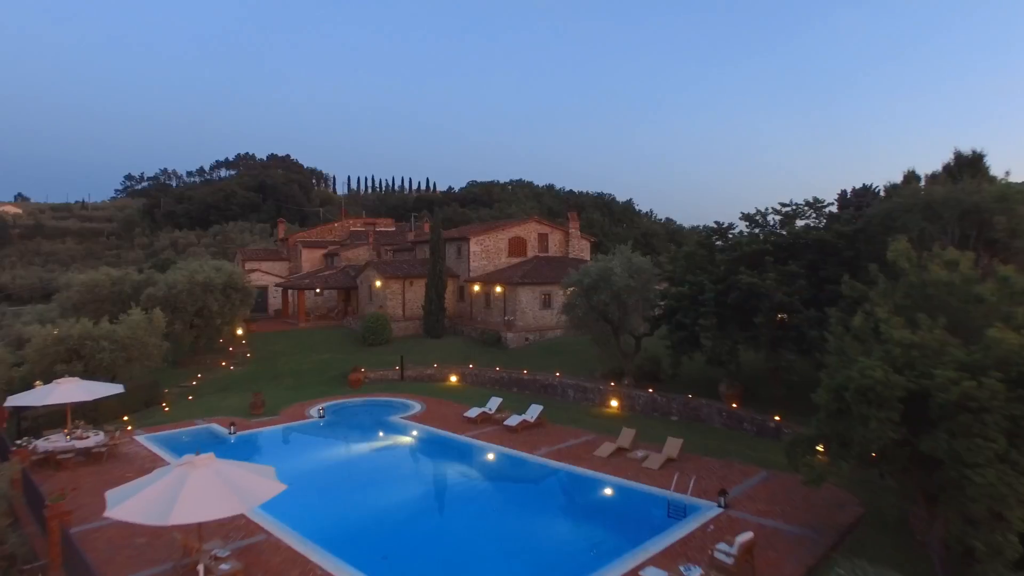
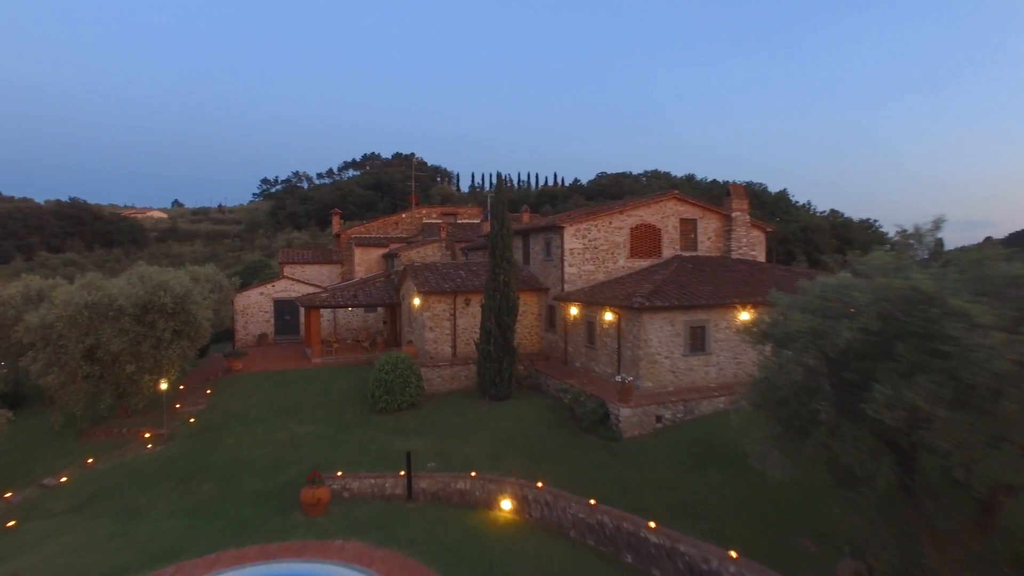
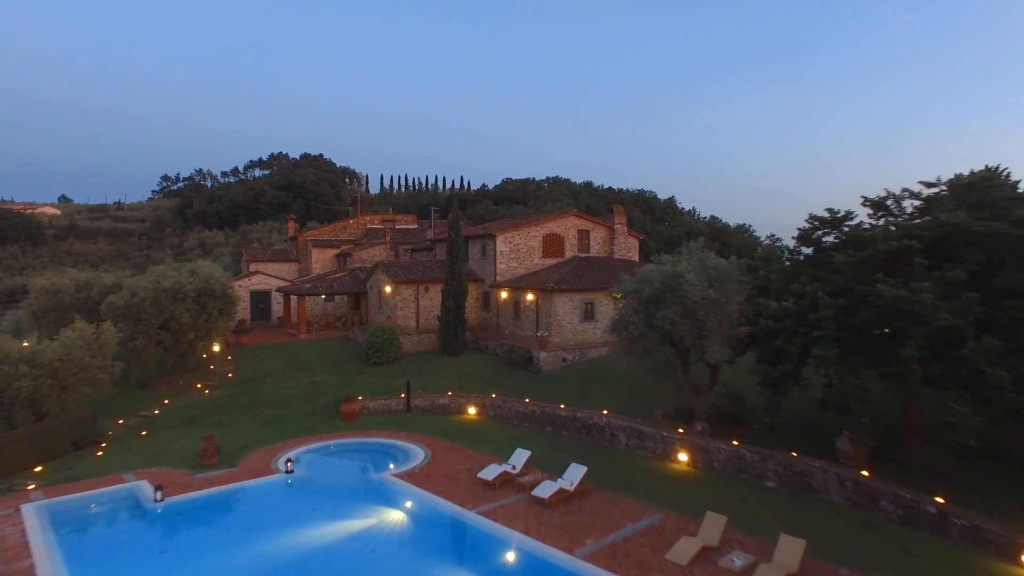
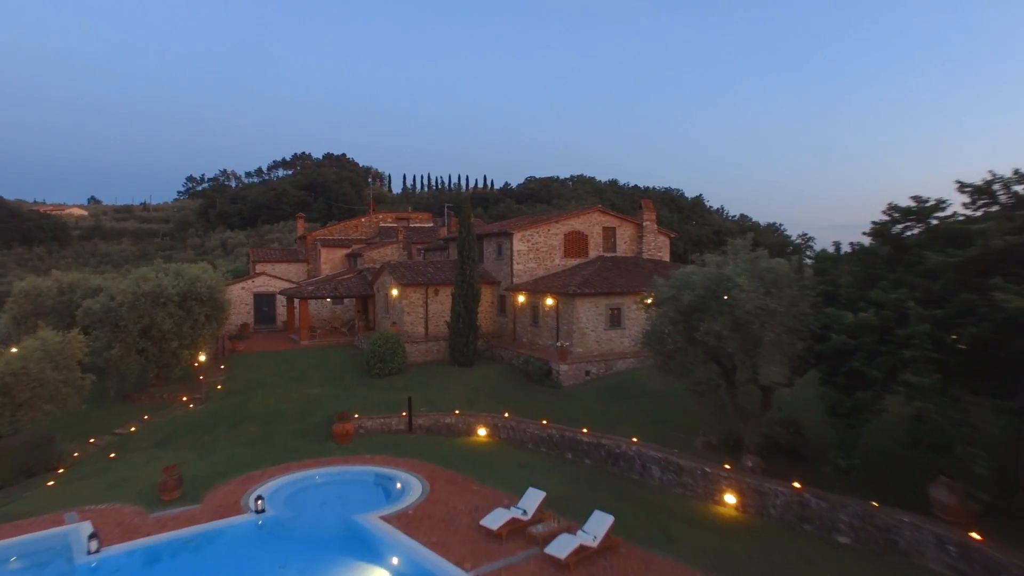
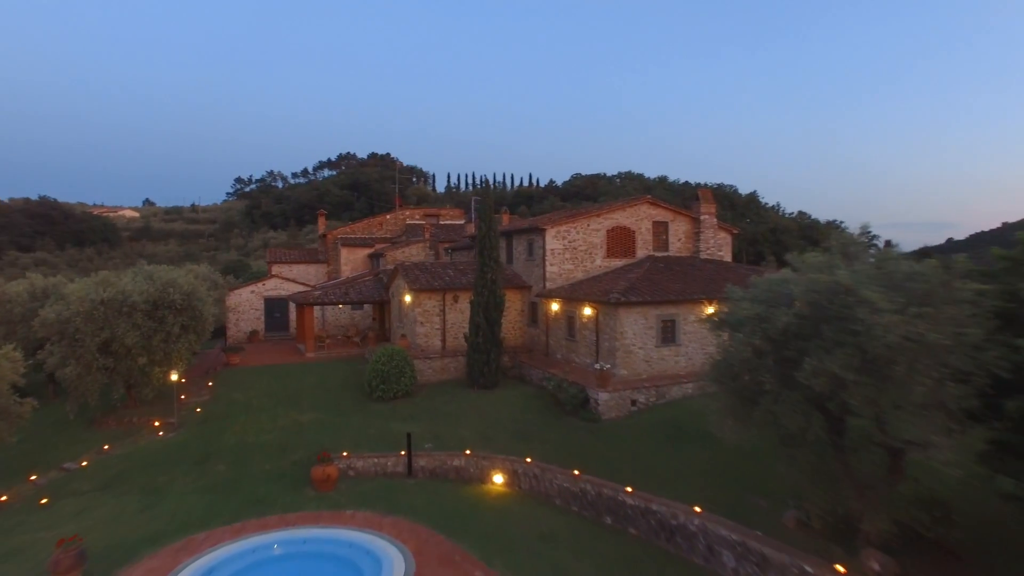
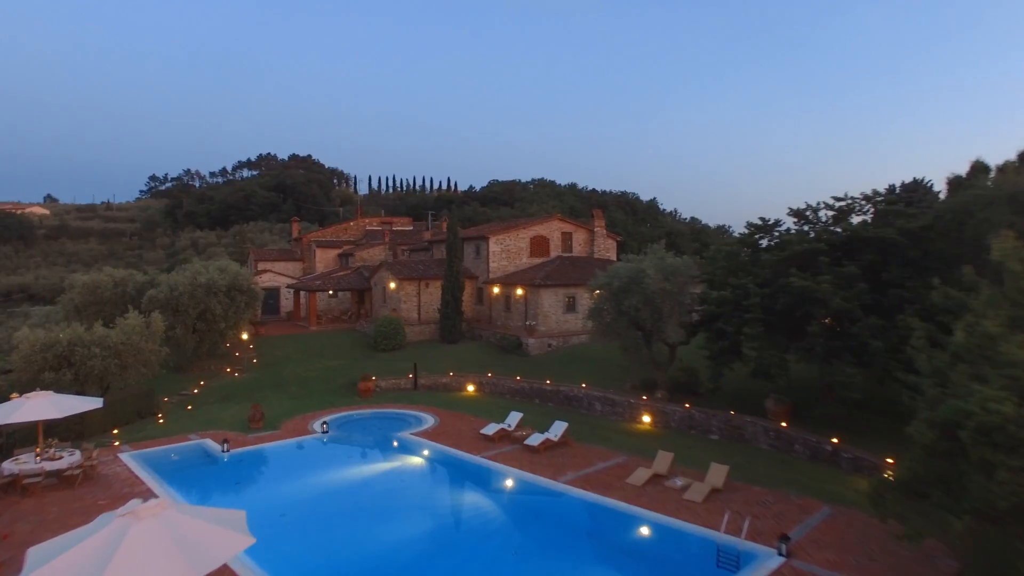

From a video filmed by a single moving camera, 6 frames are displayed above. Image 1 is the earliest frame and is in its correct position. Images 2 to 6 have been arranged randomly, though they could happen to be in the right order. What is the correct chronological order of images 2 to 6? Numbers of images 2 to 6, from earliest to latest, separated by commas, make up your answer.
6, 3, 4, 5, 2
